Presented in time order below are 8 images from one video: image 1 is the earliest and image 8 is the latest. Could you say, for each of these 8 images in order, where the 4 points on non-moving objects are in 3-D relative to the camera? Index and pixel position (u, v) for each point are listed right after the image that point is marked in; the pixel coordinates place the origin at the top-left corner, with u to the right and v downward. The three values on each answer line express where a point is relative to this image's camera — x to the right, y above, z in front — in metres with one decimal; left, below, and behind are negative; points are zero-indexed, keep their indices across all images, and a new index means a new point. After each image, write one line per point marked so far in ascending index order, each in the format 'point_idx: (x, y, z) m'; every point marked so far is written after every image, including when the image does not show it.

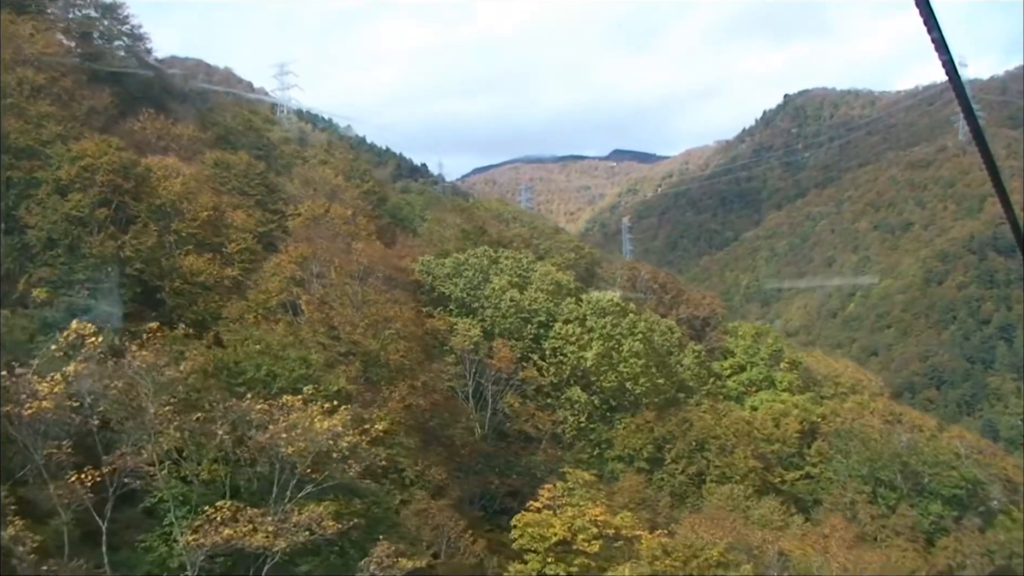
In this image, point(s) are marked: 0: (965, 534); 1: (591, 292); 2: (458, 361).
0: (+5.9, -3.2, +17.0) m
1: (+1.0, 0.0, +18.7) m
2: (-0.6, -0.9, +16.0) m
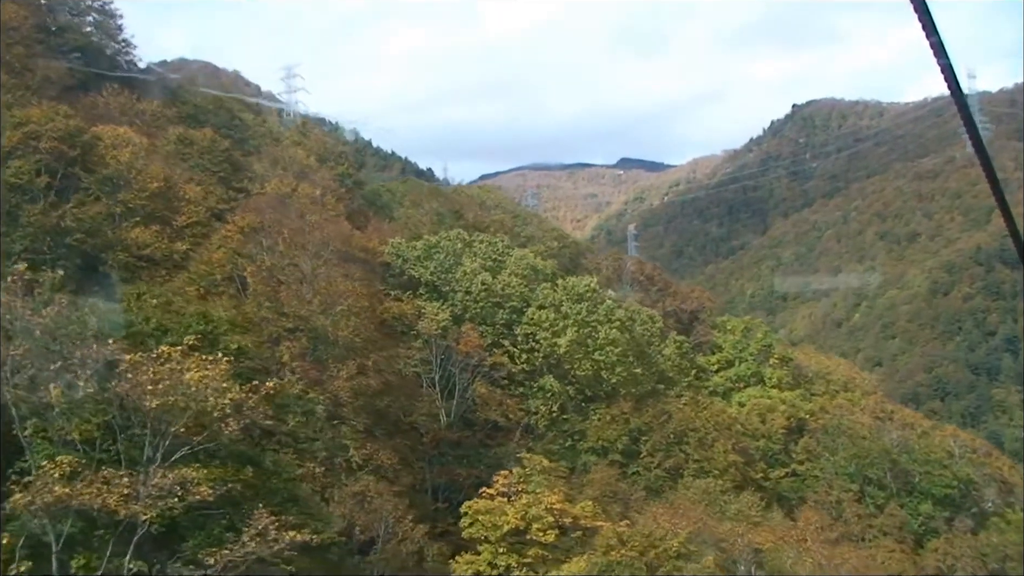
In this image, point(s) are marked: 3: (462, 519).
0: (+5.5, -3.1, +16.2) m
1: (+0.7, +0.2, +17.9) m
2: (-1.0, -0.7, +15.3) m
3: (-0.4, -1.9, +10.8) m
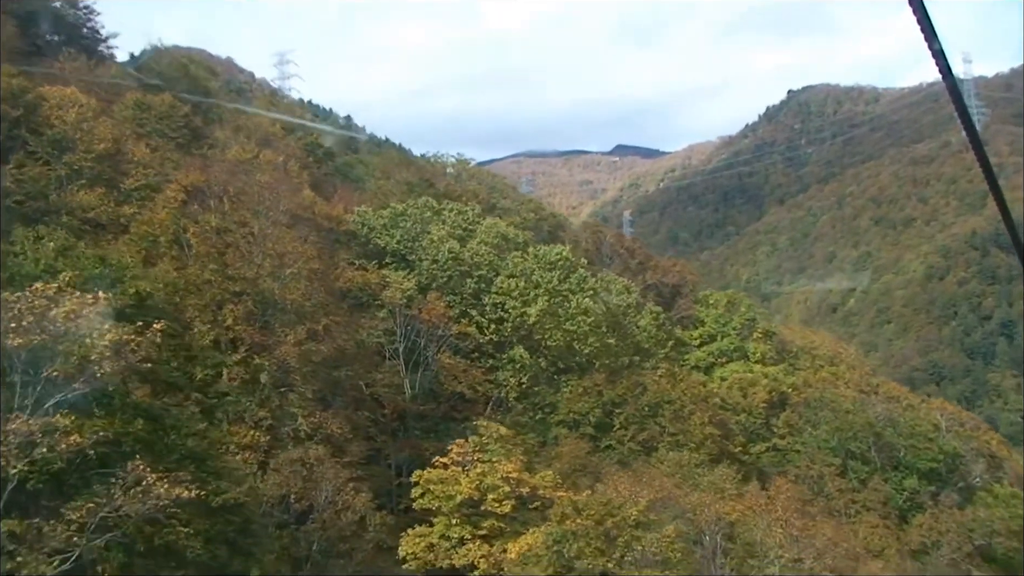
0: (+5.1, -2.7, +15.6) m
1: (+0.3, +0.6, +17.4) m
2: (-1.4, -0.3, +14.7) m
3: (-0.8, -1.6, +10.2) m
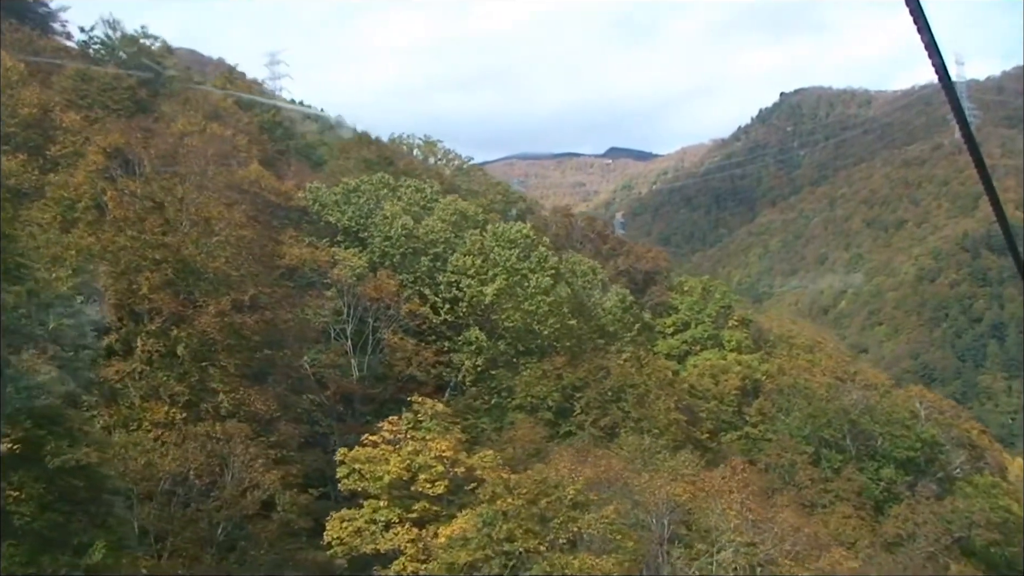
0: (+4.6, -2.4, +14.9) m
1: (-0.2, +0.8, +16.6) m
2: (-1.9, -0.1, +13.9) m
3: (-1.2, -1.3, +9.4) m
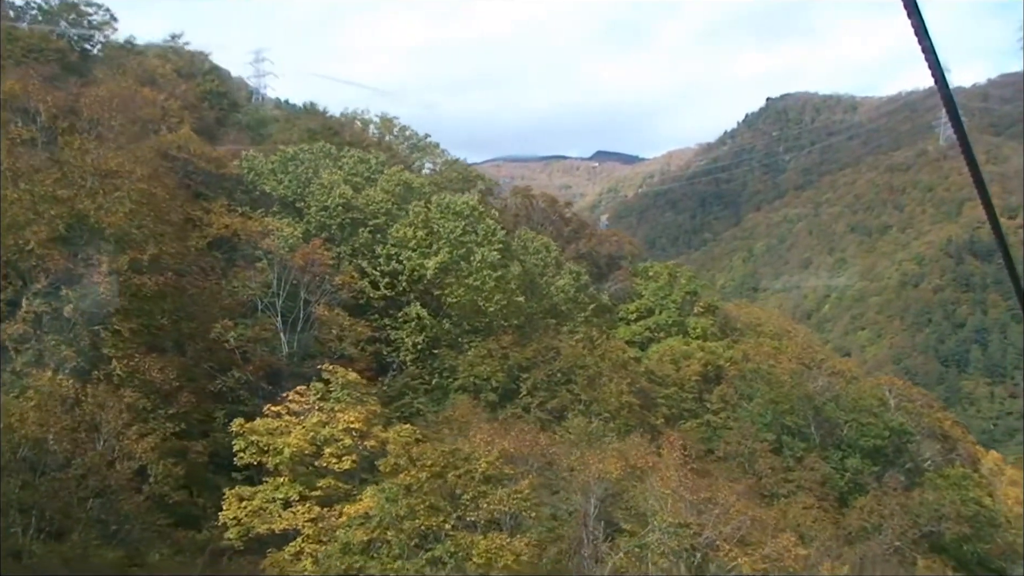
0: (+4.0, -2.2, +14.1) m
1: (-0.8, +1.1, +15.7) m
2: (-2.5, +0.2, +13.0) m
3: (-1.8, -1.0, +8.5) m
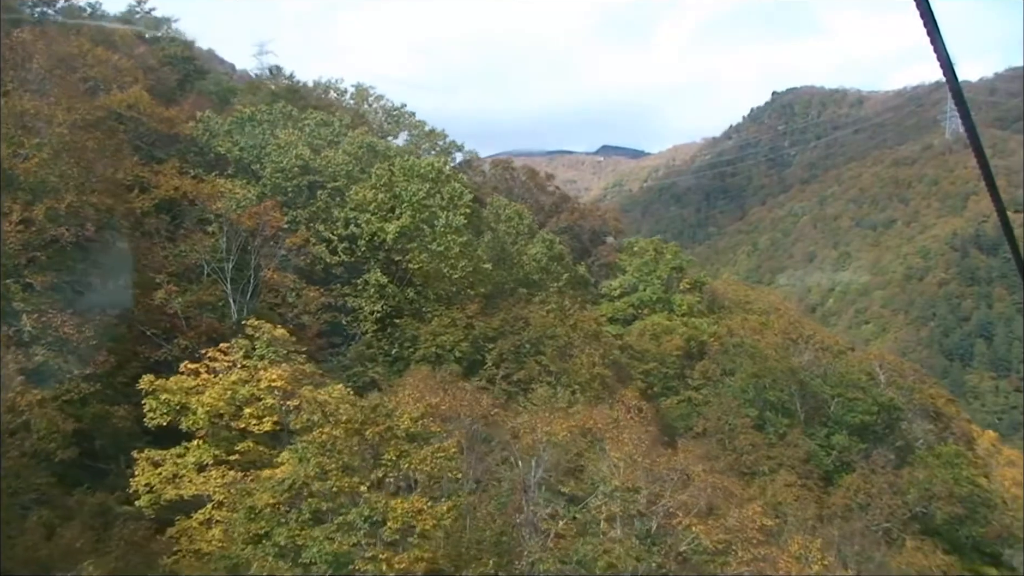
0: (+3.7, -1.9, +13.3) m
1: (-1.1, +1.5, +15.0) m
2: (-2.8, +0.6, +12.3) m
3: (-2.1, -0.7, +7.8) m
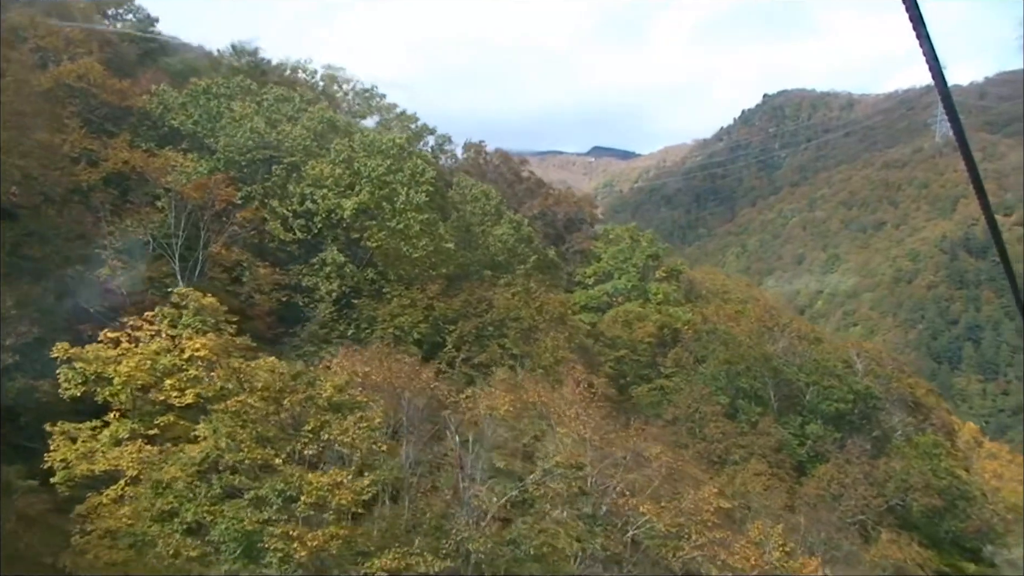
0: (+3.3, -1.7, +12.8) m
1: (-1.5, +1.7, +14.5) m
2: (-3.2, +0.8, +11.7) m
3: (-2.5, -0.5, +7.3) m
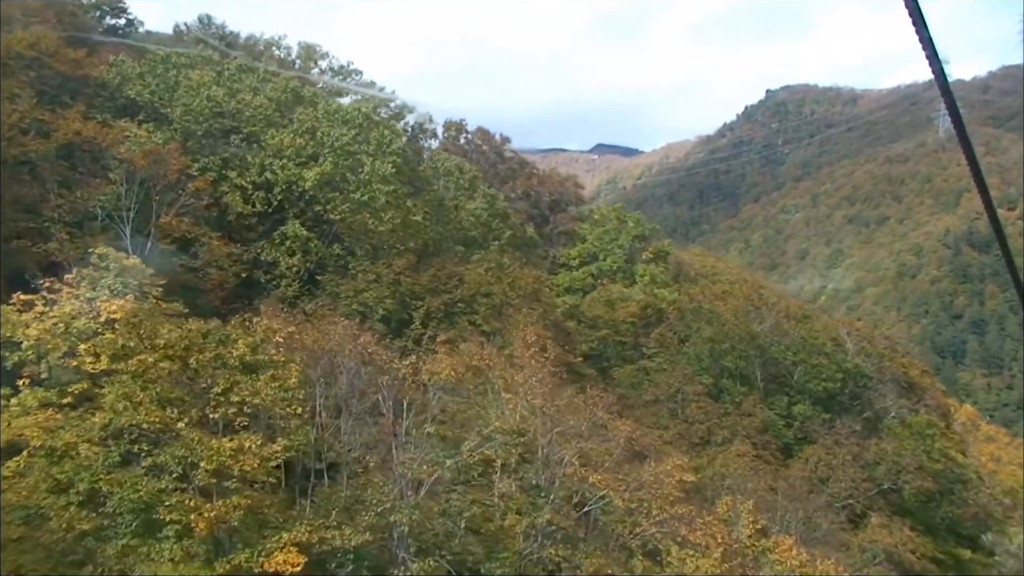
0: (+3.0, -1.4, +12.3) m
1: (-1.8, +1.9, +13.9) m
2: (-3.4, +1.0, +11.2) m
3: (-2.8, -0.3, +6.7) m
